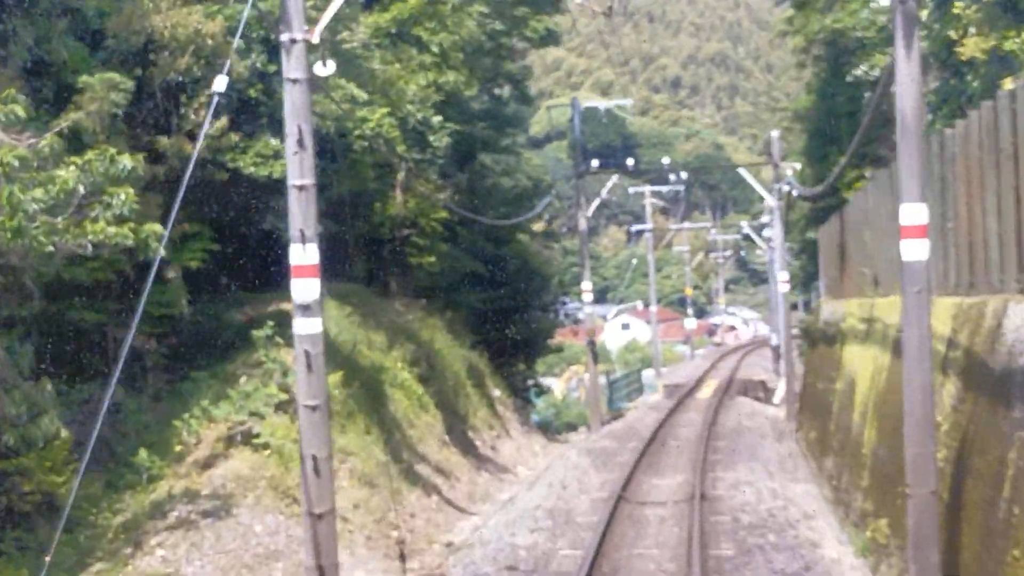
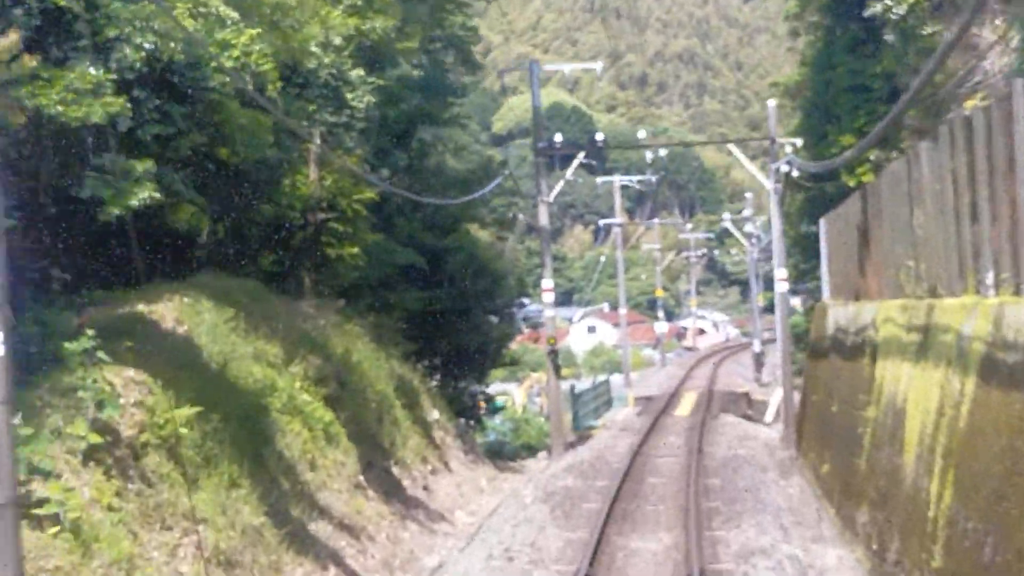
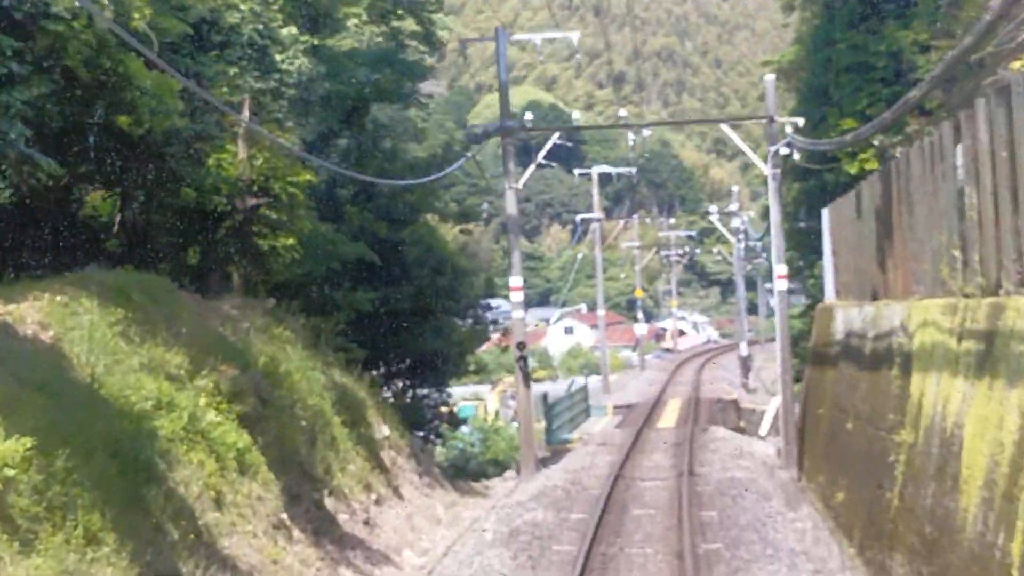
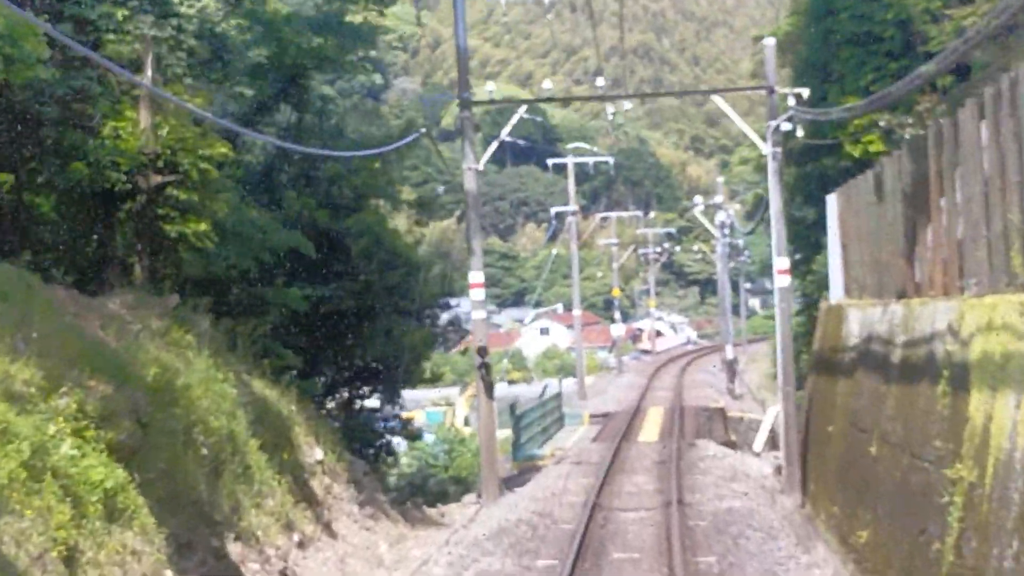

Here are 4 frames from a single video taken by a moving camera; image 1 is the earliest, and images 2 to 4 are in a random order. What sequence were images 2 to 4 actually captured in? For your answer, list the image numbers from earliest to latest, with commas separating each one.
2, 3, 4
